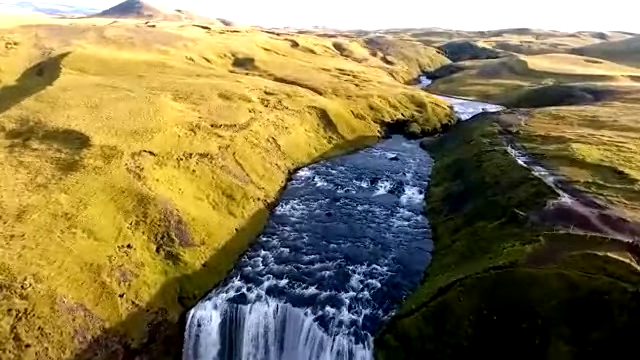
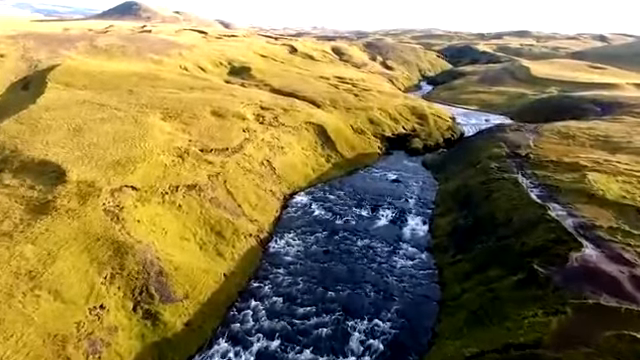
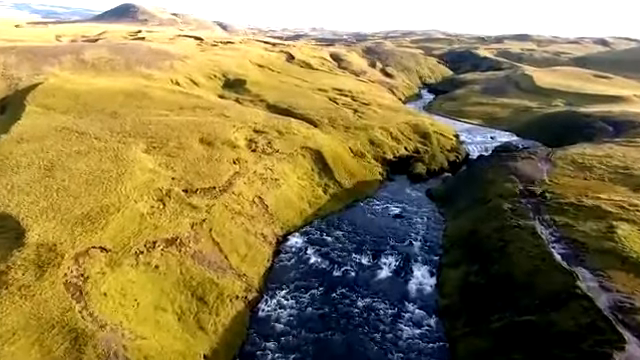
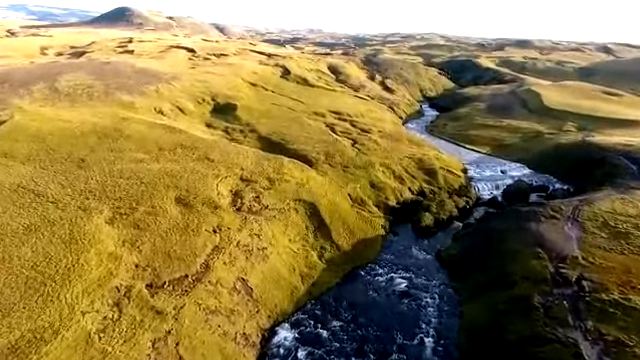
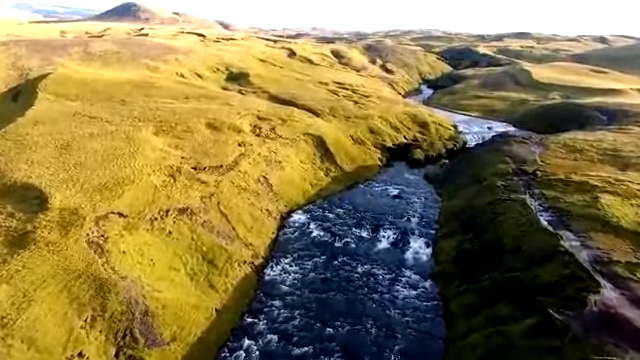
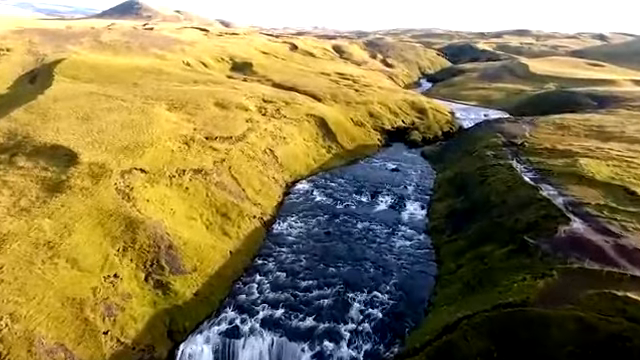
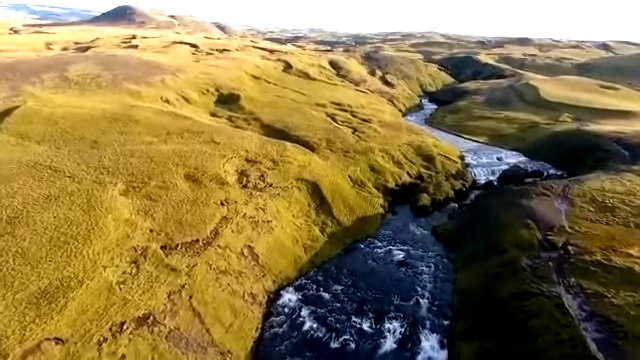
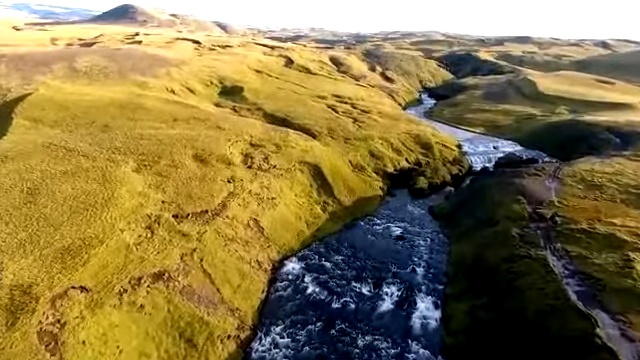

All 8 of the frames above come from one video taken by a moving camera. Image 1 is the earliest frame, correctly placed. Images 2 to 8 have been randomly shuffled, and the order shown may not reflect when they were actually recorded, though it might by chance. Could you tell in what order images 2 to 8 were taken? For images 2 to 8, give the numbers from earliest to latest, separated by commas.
6, 2, 5, 3, 8, 7, 4
